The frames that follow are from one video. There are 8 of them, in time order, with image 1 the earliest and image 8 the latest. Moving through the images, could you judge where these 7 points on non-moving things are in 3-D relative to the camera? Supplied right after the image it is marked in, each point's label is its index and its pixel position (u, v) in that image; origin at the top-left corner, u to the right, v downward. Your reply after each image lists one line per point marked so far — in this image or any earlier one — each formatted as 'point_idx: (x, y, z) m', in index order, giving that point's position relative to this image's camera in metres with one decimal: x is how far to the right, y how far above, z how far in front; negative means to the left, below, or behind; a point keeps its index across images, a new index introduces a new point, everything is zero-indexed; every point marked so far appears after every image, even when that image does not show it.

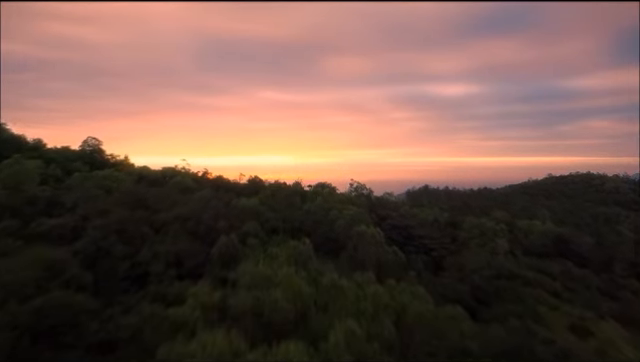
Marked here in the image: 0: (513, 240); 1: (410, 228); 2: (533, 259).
0: (+3.0, -0.9, +10.5) m
1: (+1.4, -0.8, +10.8) m
2: (+3.2, -1.2, +10.1) m
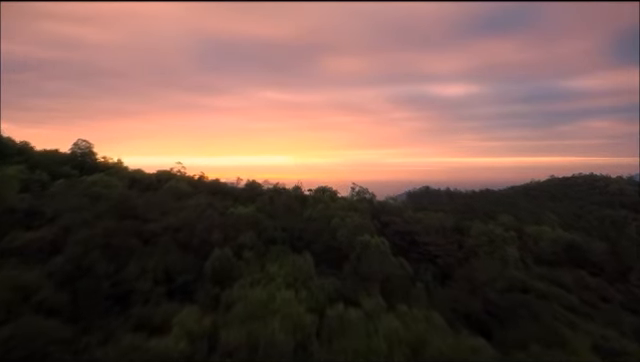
0: (+3.0, -1.0, +10.1) m
1: (+1.4, -0.8, +10.4) m
2: (+3.2, -1.3, +9.6) m
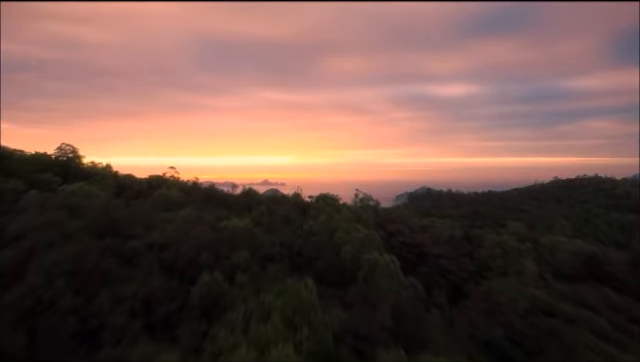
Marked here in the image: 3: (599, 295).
0: (+3.0, -1.1, +9.4) m
1: (+1.5, -0.9, +9.7) m
2: (+3.2, -1.4, +8.9) m
3: (+3.6, -1.5, +8.8) m
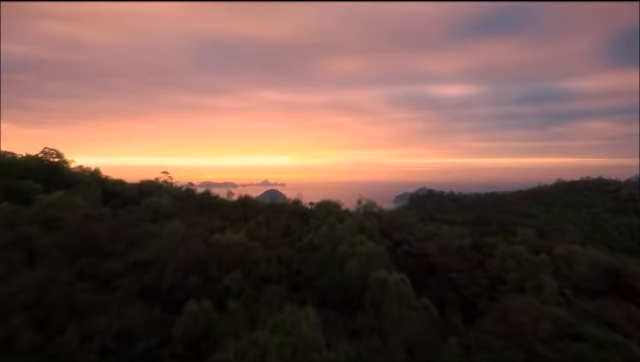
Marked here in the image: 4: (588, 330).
0: (+3.0, -1.2, +8.8) m
1: (+1.5, -1.0, +9.1) m
2: (+3.2, -1.5, +8.3) m
3: (+3.6, -1.6, +8.2) m
4: (+2.9, -1.6, +7.7) m
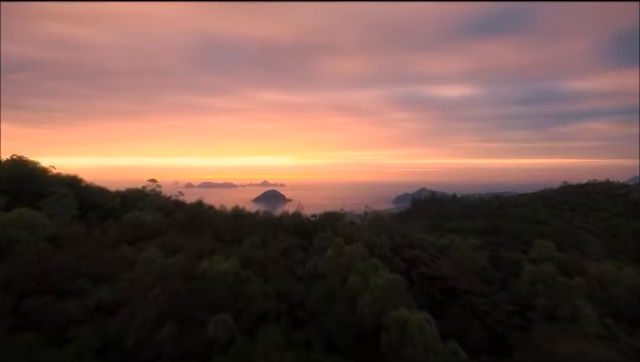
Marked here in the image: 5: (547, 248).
0: (+3.1, -1.3, +7.8) m
1: (+1.5, -1.2, +8.1) m
2: (+3.3, -1.6, +7.3) m
3: (+3.7, -1.7, +7.2) m
4: (+3.0, -1.7, +6.8) m
5: (+3.9, -1.2, +11.8) m
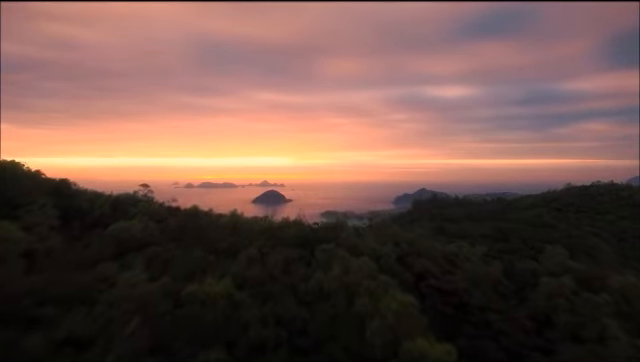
0: (+3.1, -1.4, +7.2) m
1: (+1.6, -1.2, +7.5) m
2: (+3.3, -1.7, +6.7) m
3: (+3.7, -1.8, +6.6) m
4: (+3.0, -1.8, +6.2) m
5: (+3.9, -1.2, +11.2) m
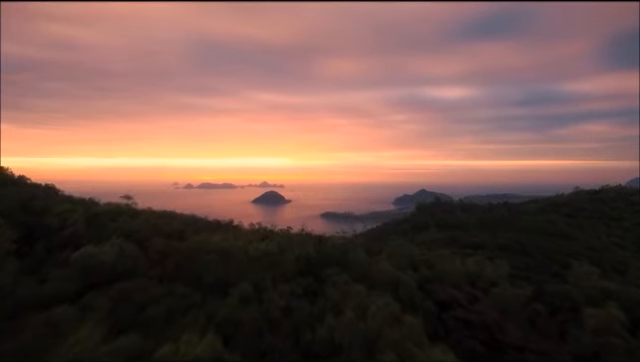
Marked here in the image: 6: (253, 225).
0: (+3.3, -1.5, +6.7) m
1: (+1.8, -1.3, +7.0) m
2: (+3.5, -1.8, +6.2) m
3: (+3.9, -1.9, +6.1) m
4: (+3.2, -1.9, +5.7) m
5: (+4.2, -1.3, +10.7) m
6: (-2.0, -1.3, +19.7) m
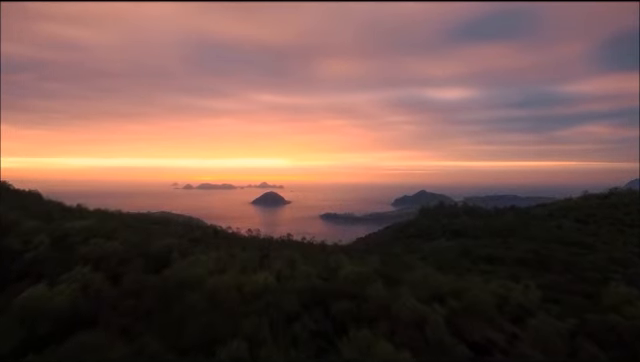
0: (+3.4, -1.6, +5.8) m
1: (+1.9, -1.5, +6.1) m
2: (+3.6, -1.9, +5.3) m
3: (+4.0, -2.0, +5.2) m
4: (+3.3, -2.0, +4.7) m
5: (+4.3, -1.5, +9.8) m
6: (-1.9, -1.4, +18.7) m
